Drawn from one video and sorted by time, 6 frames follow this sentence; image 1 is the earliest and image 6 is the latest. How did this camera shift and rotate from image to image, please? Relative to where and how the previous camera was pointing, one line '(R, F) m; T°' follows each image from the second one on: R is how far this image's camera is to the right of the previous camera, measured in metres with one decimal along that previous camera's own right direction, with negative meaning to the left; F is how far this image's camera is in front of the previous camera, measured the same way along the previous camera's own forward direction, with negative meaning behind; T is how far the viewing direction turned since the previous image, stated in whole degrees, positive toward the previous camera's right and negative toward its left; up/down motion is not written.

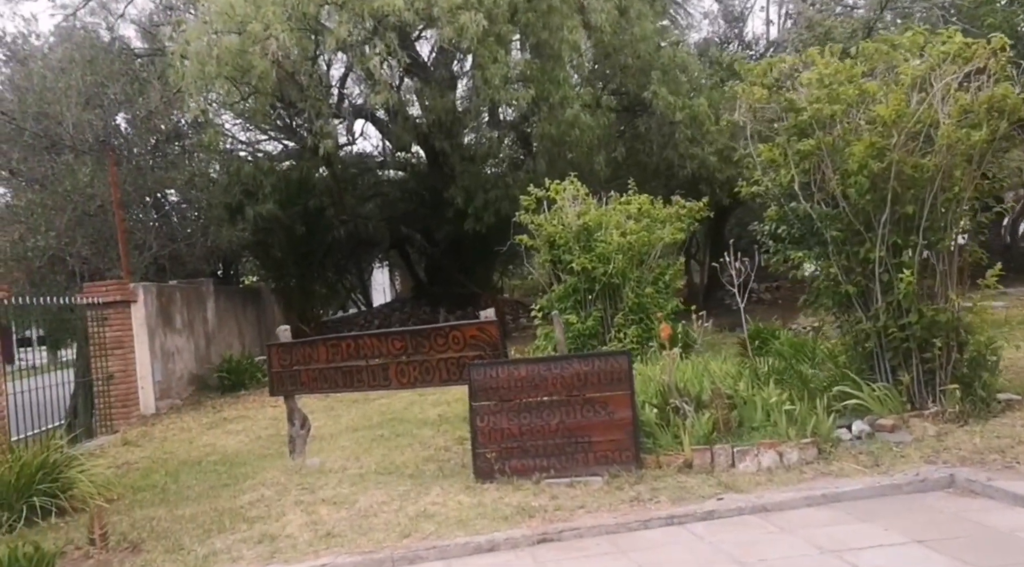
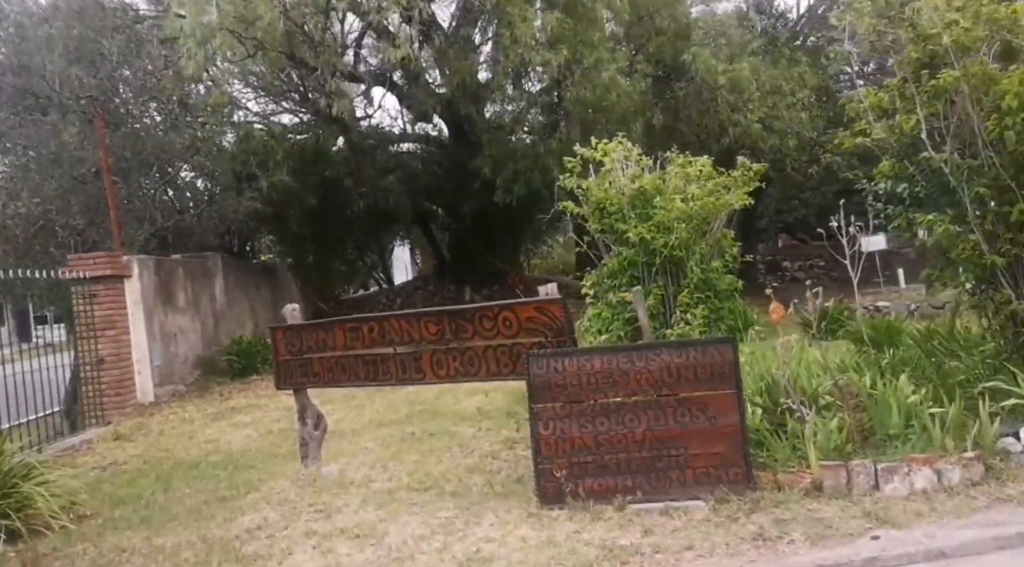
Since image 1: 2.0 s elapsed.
(-0.3, +1.3) m; -1°
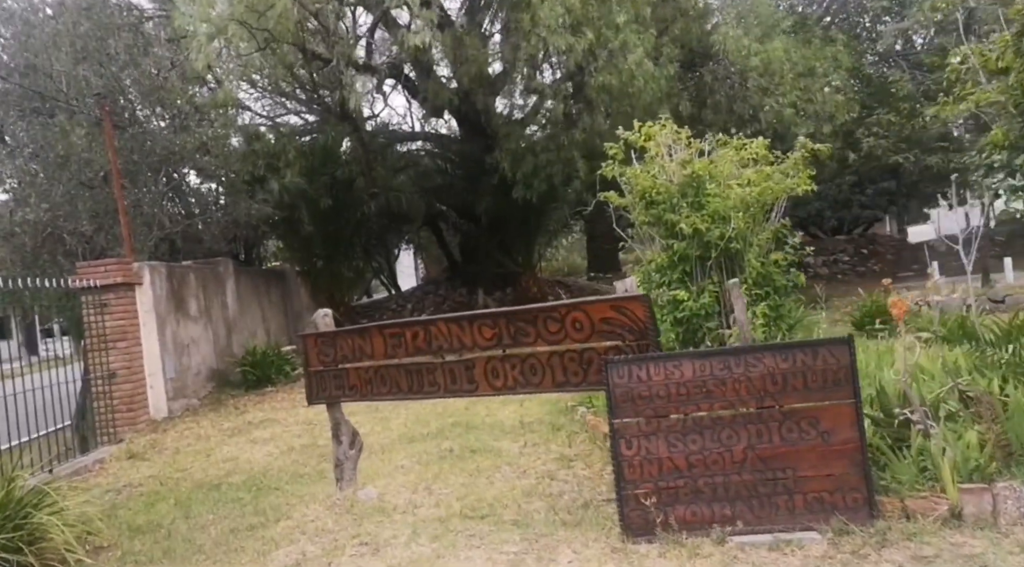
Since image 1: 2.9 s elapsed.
(-0.3, +0.6) m; 0°
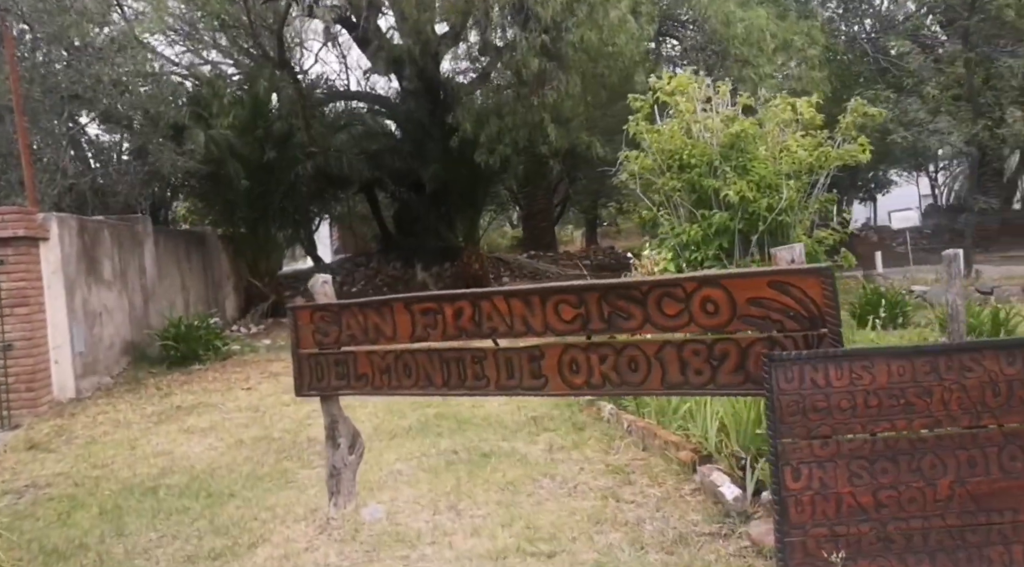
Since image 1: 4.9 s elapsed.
(-0.7, +1.2) m; +6°
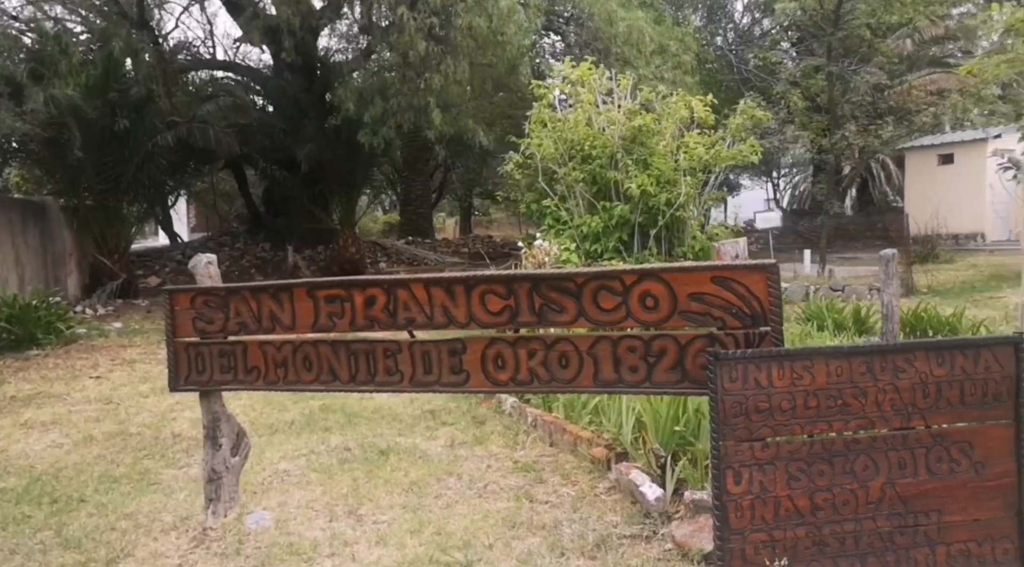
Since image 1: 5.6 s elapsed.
(-0.2, +0.3) m; +9°
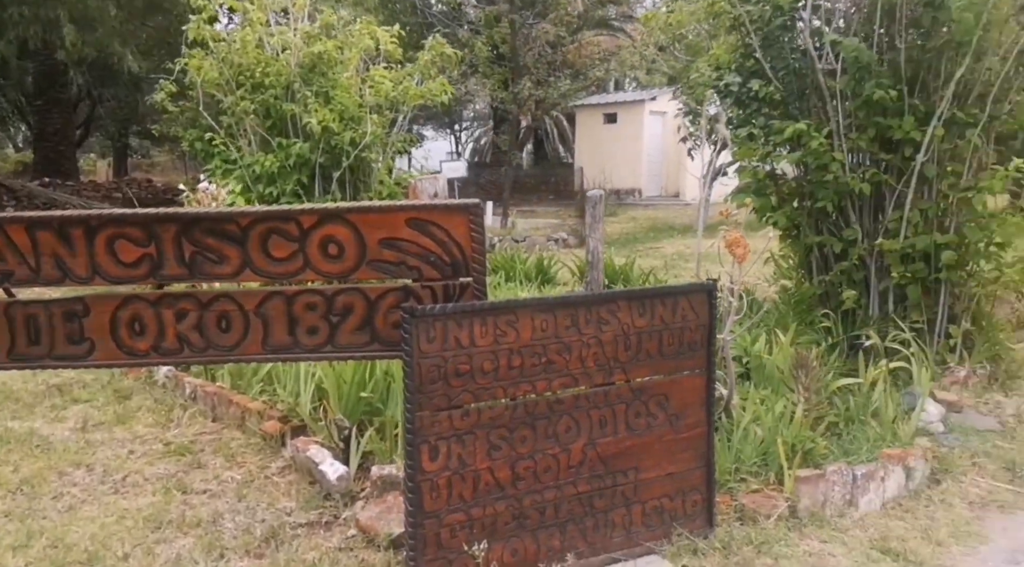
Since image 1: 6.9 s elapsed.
(+0.1, +0.5) m; +21°
